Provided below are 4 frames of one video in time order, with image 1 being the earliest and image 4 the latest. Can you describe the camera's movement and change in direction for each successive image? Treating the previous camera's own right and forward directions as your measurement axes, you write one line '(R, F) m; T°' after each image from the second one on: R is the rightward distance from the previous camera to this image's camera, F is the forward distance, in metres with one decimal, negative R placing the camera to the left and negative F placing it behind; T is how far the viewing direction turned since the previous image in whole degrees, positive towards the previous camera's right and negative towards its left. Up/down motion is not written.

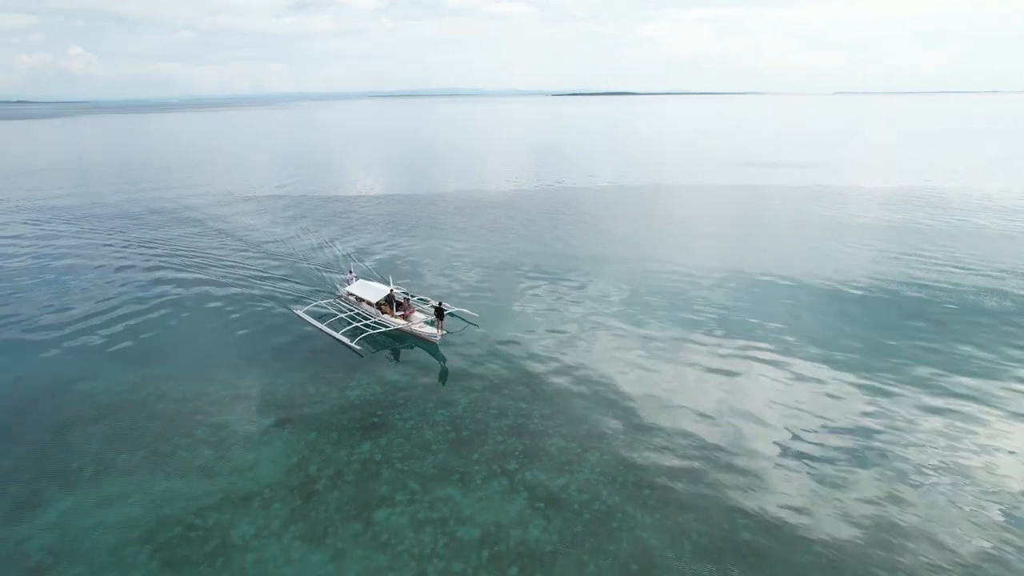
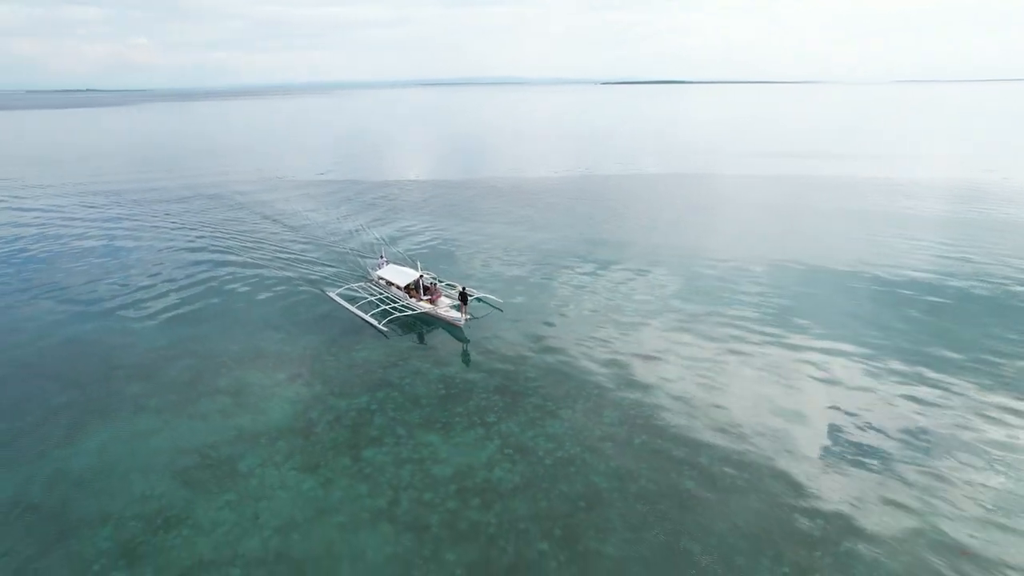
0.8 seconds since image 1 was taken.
(+1.8, -2.2) m; -3°
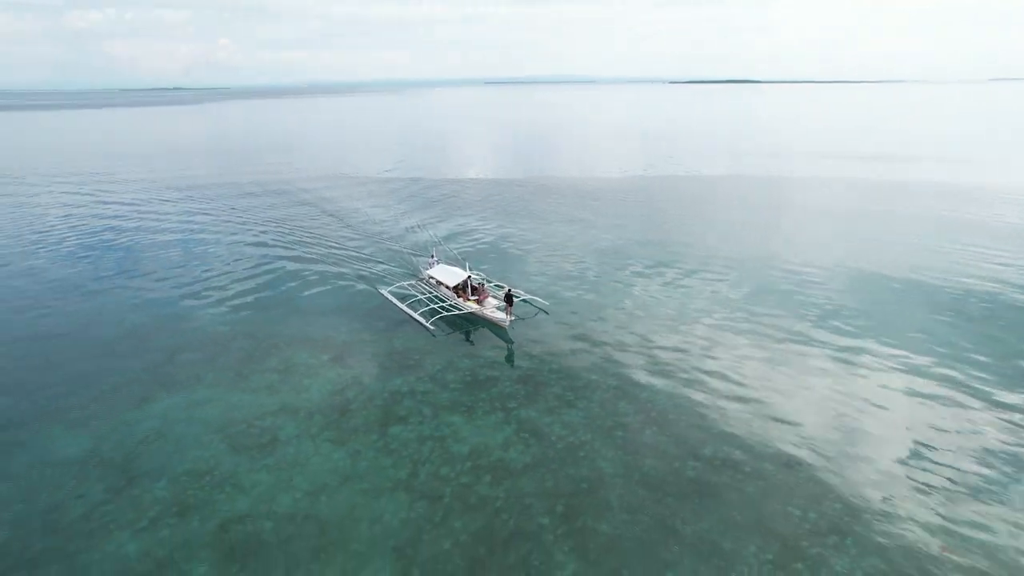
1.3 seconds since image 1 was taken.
(+1.3, -1.4) m; -5°
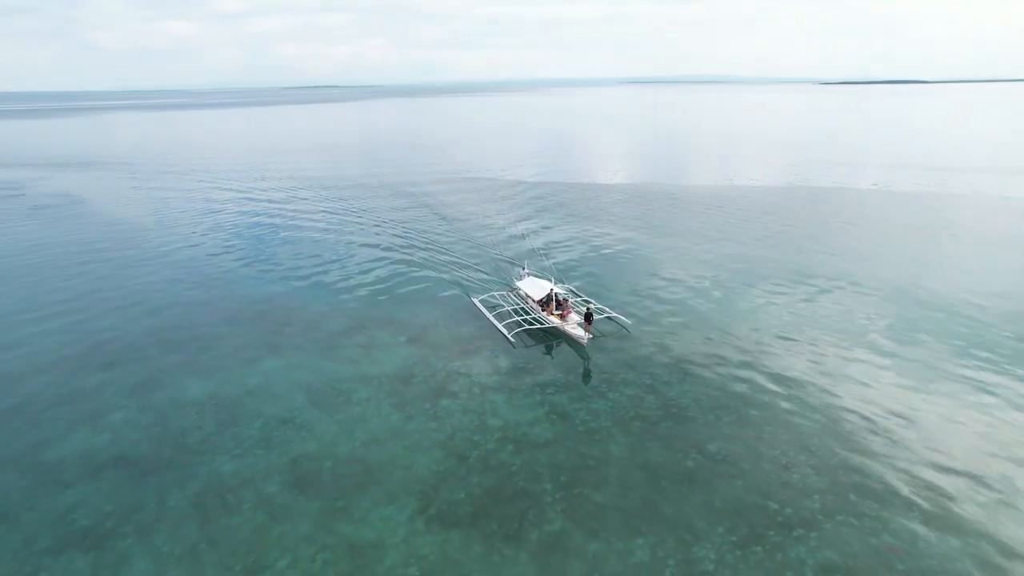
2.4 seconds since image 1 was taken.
(+3.1, -3.2) m; -10°
